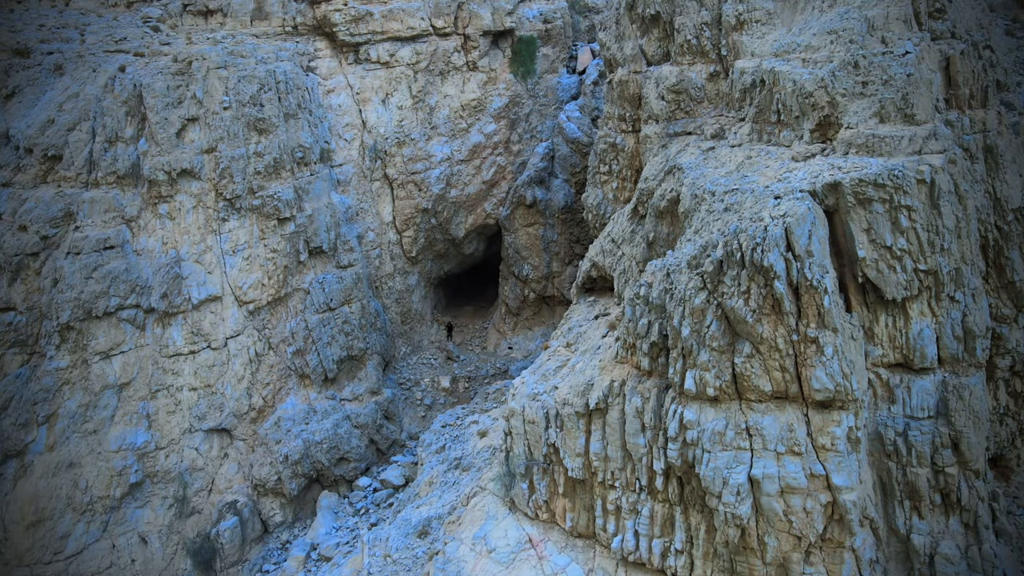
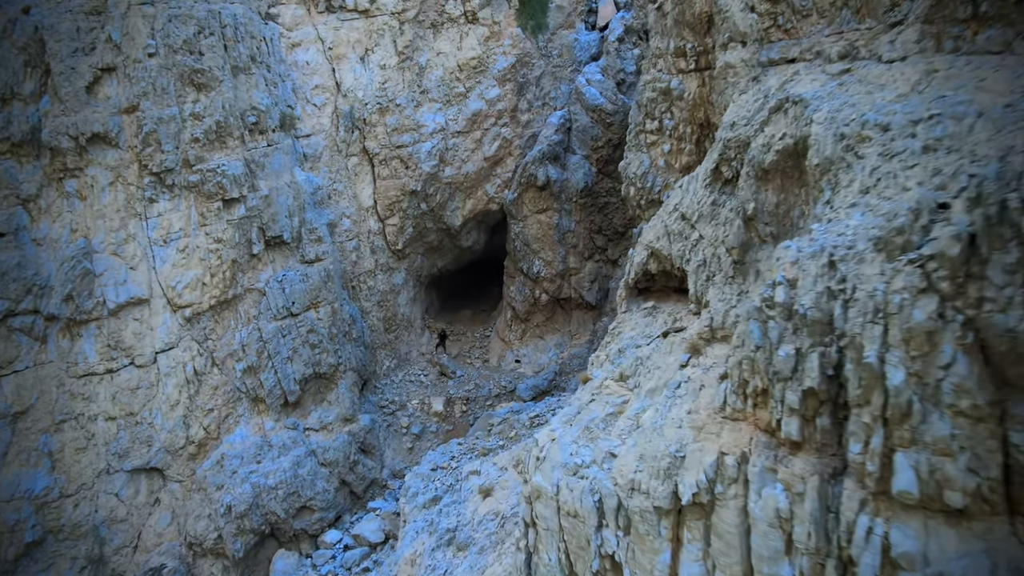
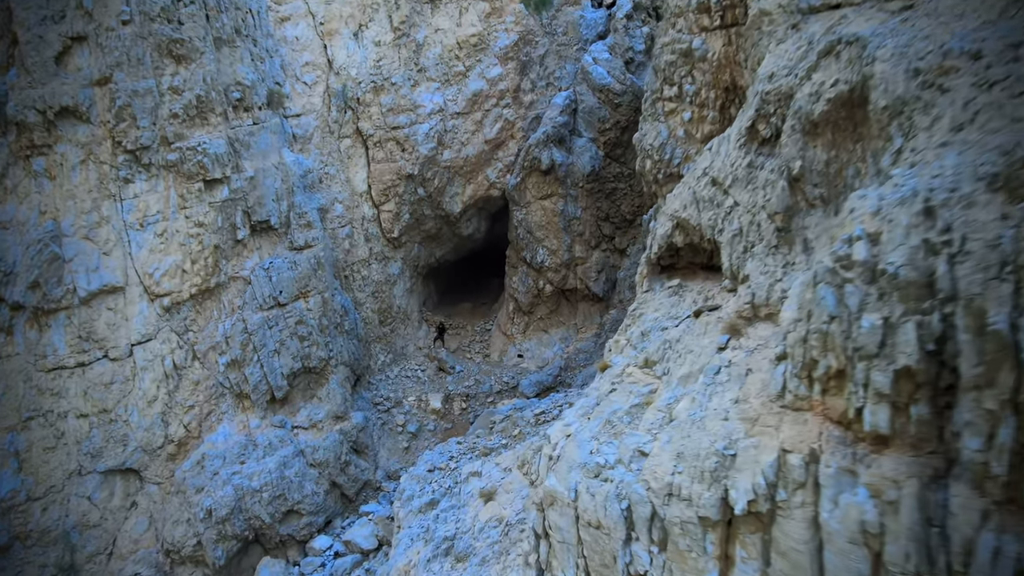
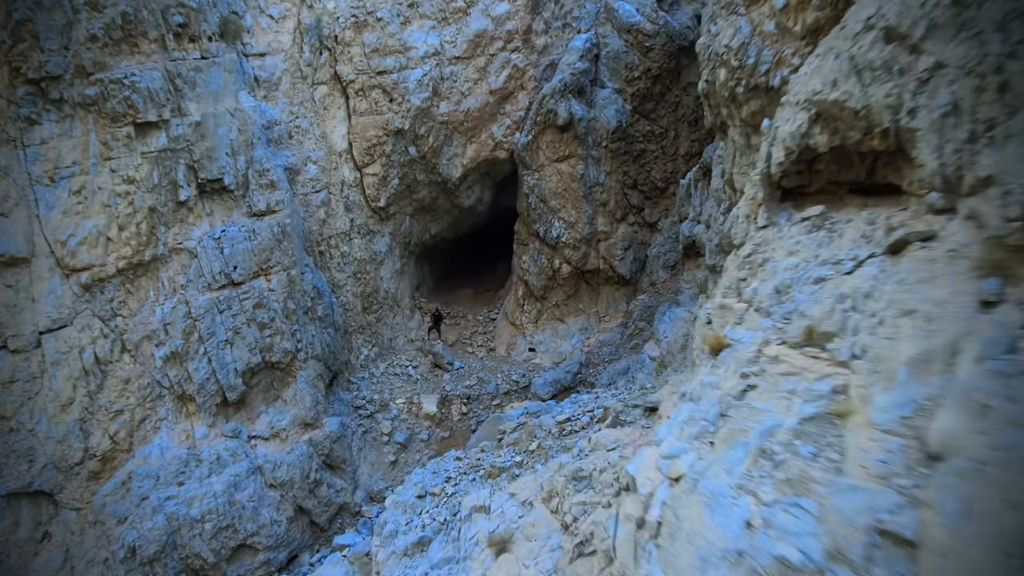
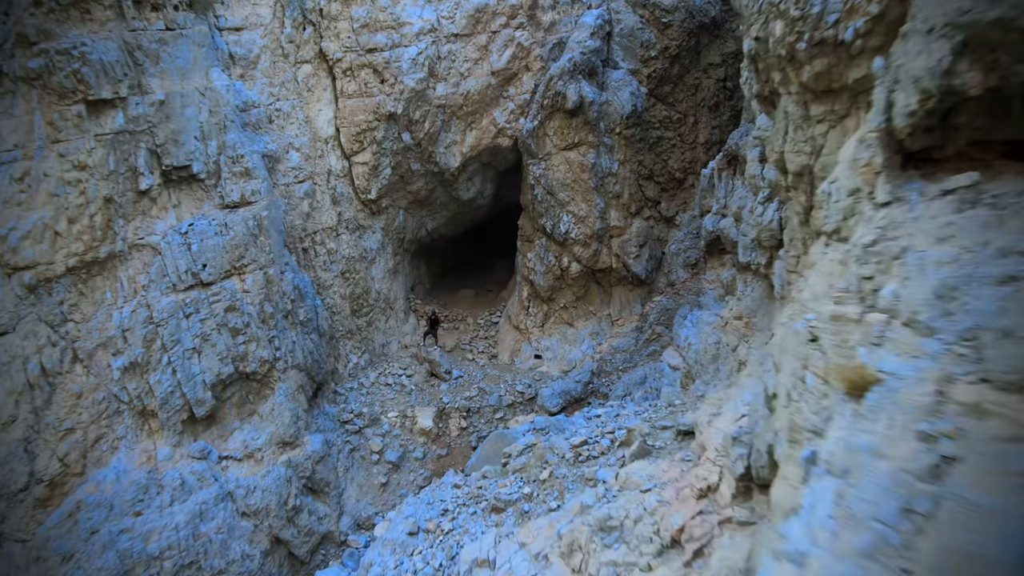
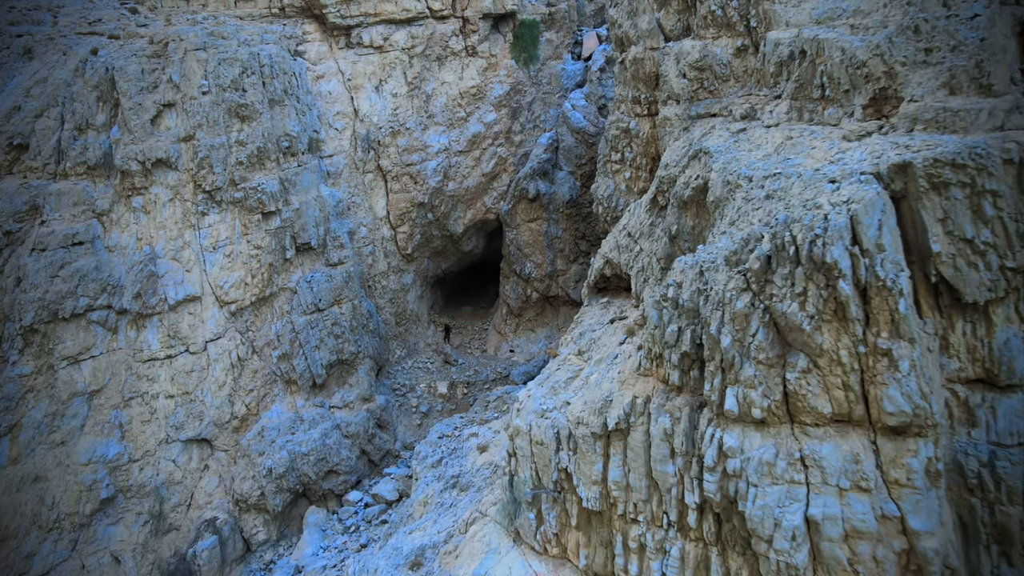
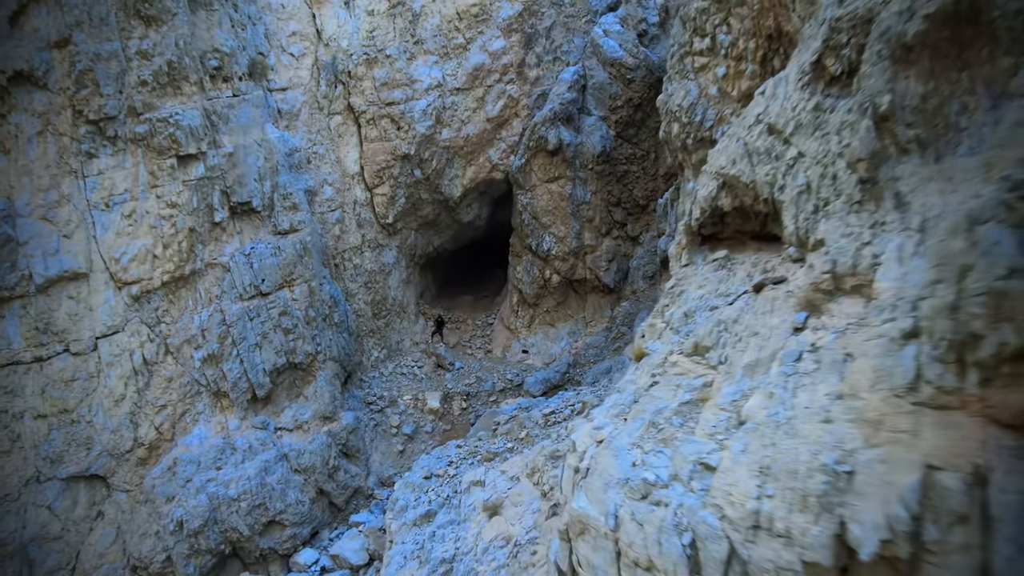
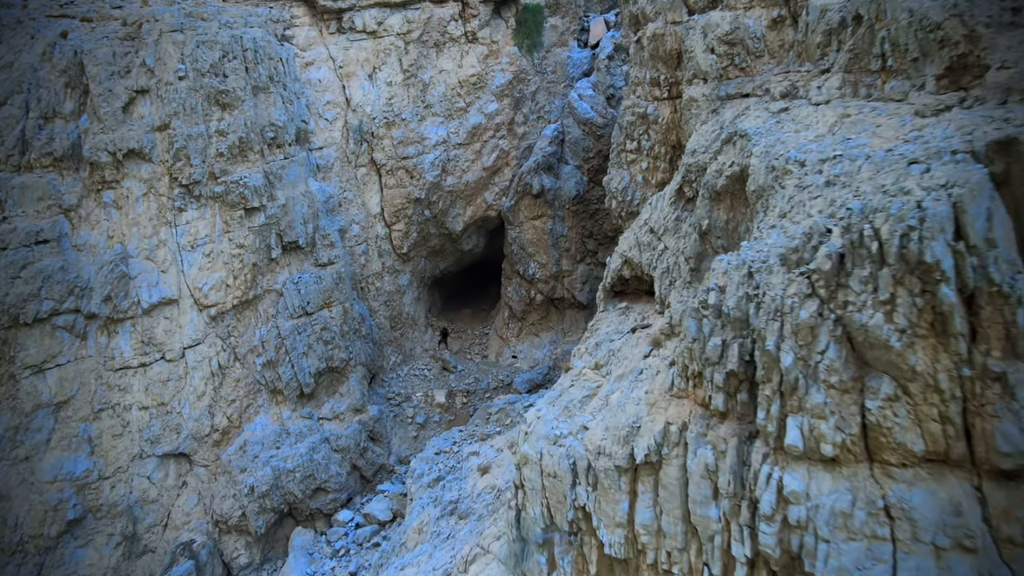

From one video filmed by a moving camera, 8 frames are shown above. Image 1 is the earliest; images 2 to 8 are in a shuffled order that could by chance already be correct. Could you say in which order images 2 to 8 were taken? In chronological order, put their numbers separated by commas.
6, 8, 2, 3, 7, 4, 5
